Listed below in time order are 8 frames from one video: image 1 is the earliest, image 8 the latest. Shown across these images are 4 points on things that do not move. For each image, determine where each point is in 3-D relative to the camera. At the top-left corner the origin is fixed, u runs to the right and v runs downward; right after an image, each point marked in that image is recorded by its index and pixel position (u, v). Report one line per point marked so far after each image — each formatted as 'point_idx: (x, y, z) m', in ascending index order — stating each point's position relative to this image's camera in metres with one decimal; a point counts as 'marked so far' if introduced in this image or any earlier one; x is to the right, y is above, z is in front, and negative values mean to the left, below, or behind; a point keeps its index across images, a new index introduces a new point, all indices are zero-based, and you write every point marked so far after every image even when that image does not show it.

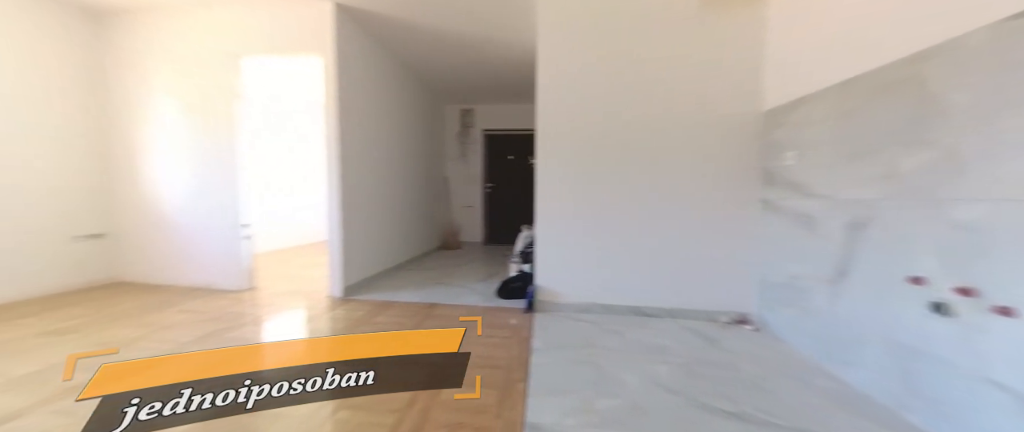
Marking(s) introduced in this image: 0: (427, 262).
0: (-1.1, -0.6, +4.1) m
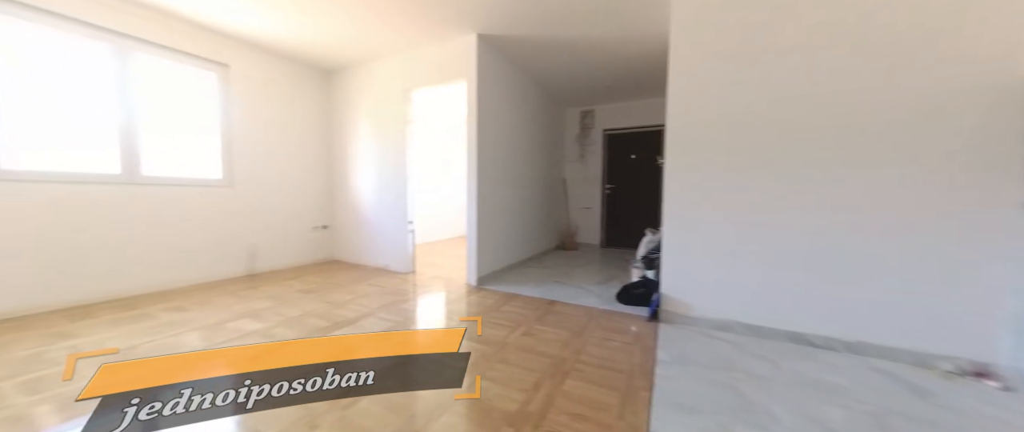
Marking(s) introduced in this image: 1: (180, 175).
0: (+0.5, -0.6, +4.4) m
1: (-3.1, +0.4, +3.0) m
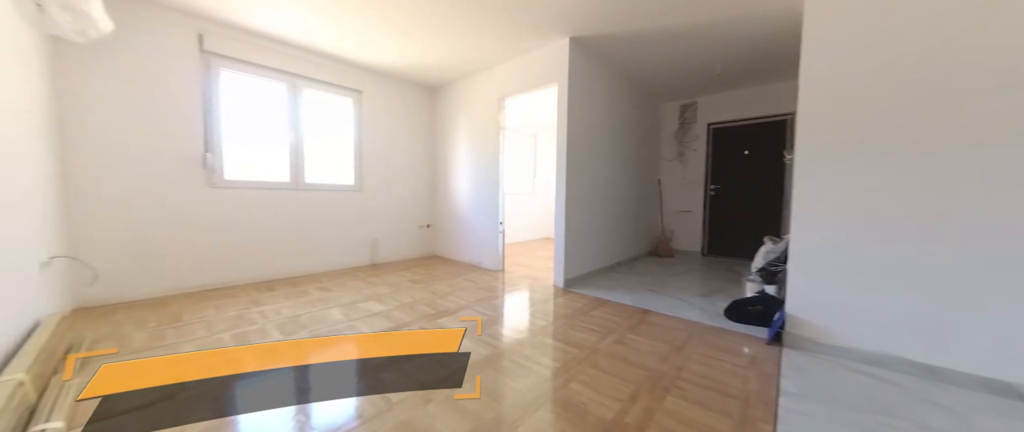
0: (+1.6, -0.7, +4.1) m
1: (-2.2, +0.4, +3.8) m
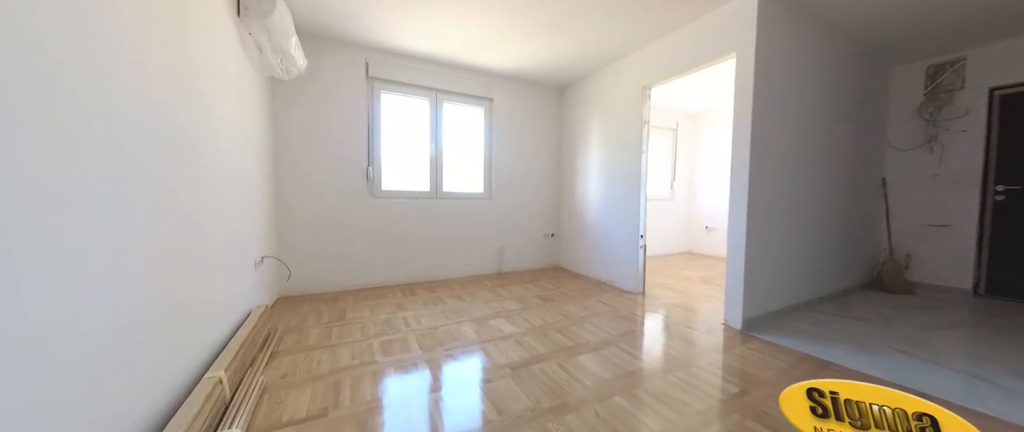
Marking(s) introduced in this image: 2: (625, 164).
0: (+3.0, -0.8, +2.8) m
1: (-0.6, +0.3, +3.9) m
2: (+1.2, +0.5, +3.4) m
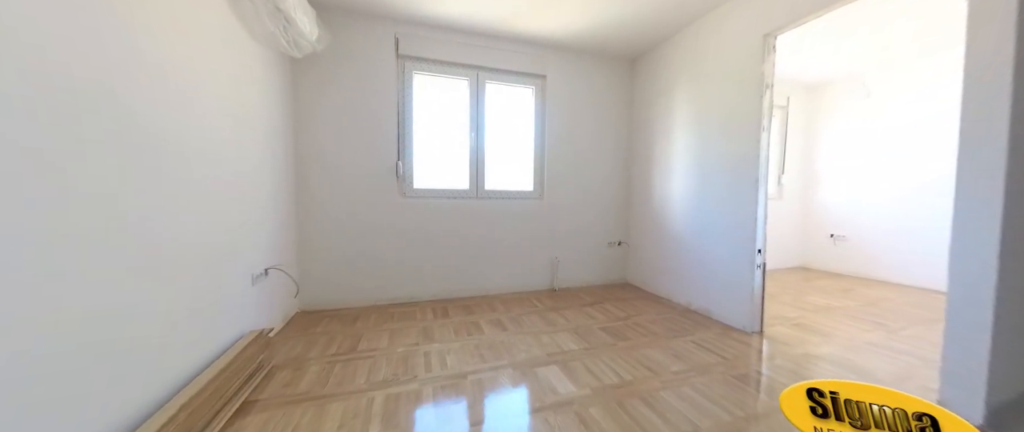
0: (+3.4, -0.9, +1.6) m
1: (-0.1, +0.3, +3.2) m
2: (+1.7, +0.5, +2.4) m
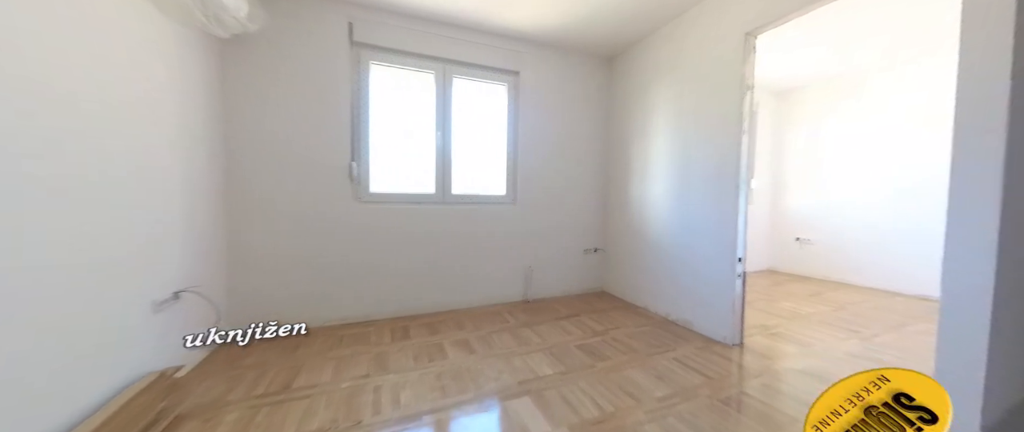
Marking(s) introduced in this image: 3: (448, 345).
0: (+3.2, -0.9, +1.6) m
1: (-0.3, +0.2, +3.0) m
2: (+1.4, +0.5, +2.3) m
3: (-0.4, -0.9, +2.1) m
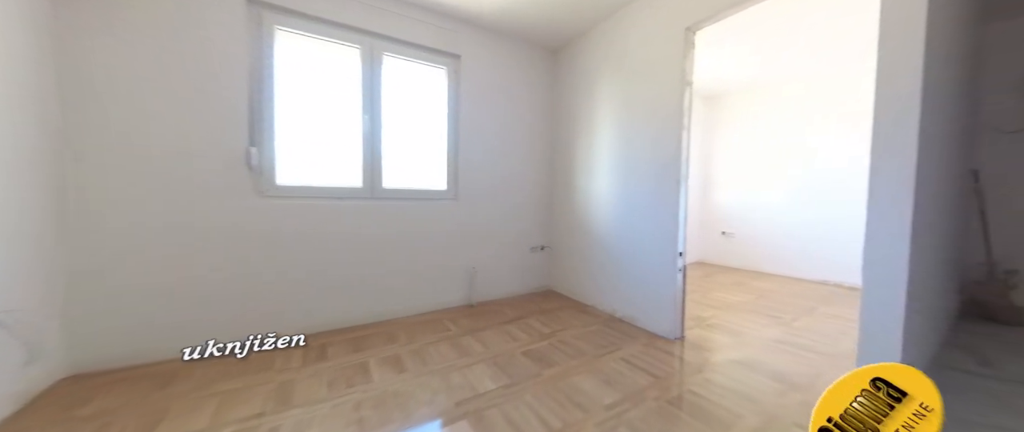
0: (+2.9, -0.8, +1.9) m
1: (-0.8, +0.2, +2.6) m
2: (+1.0, +0.5, +2.3) m
3: (-0.8, -0.8, +1.8) m
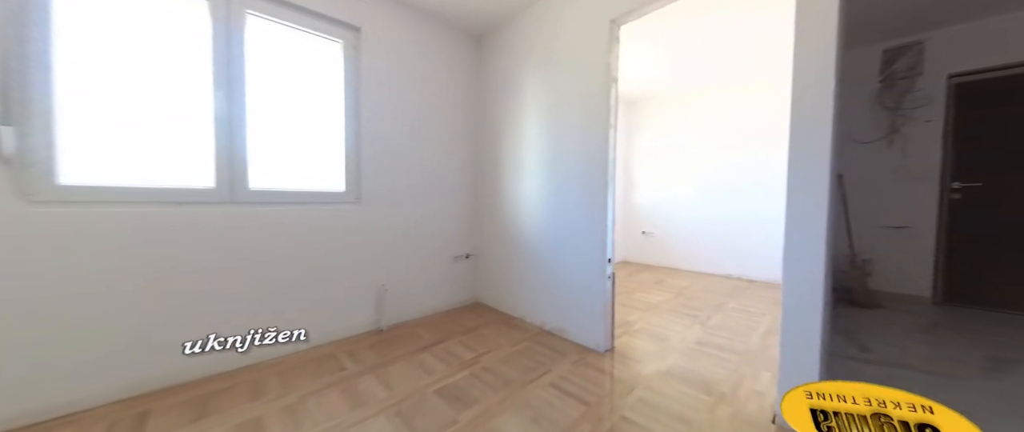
0: (+2.4, -0.8, +2.1) m
1: (-1.4, +0.2, +2.1) m
2: (+0.5, +0.5, +2.1) m
3: (-1.2, -0.9, +1.3) m
